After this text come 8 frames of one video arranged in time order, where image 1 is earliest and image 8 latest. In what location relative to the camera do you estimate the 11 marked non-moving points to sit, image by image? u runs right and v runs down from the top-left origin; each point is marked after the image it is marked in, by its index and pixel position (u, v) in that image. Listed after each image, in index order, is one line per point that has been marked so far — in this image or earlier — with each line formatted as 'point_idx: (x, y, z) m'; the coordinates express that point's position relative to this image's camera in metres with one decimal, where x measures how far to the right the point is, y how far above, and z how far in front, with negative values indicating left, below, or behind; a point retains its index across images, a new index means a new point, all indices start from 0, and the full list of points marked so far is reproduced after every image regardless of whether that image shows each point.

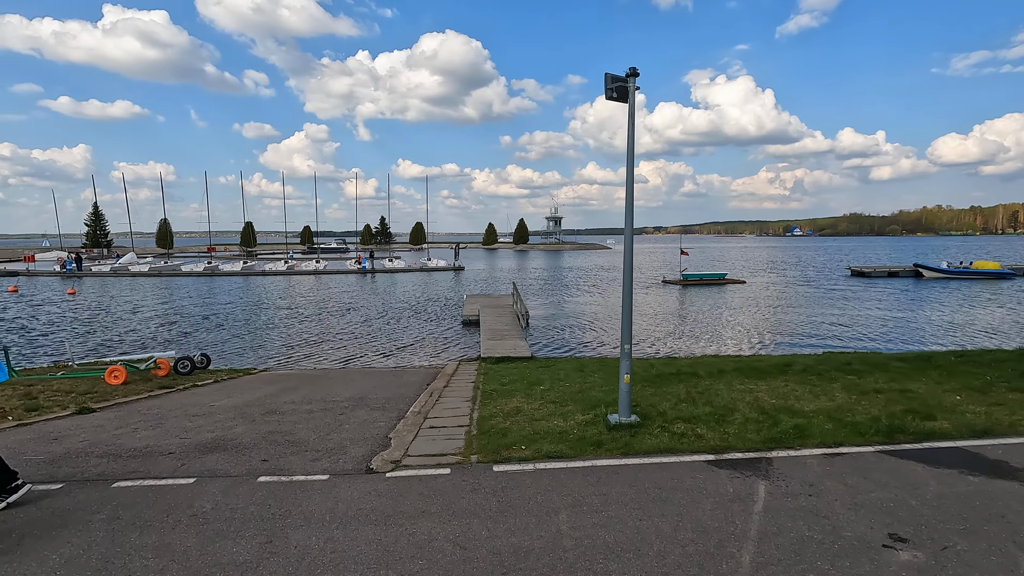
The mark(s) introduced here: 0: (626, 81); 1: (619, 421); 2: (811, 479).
0: (+1.1, +2.1, +5.3) m
1: (+1.1, -1.4, +5.4) m
2: (+2.3, -1.5, +4.1) m
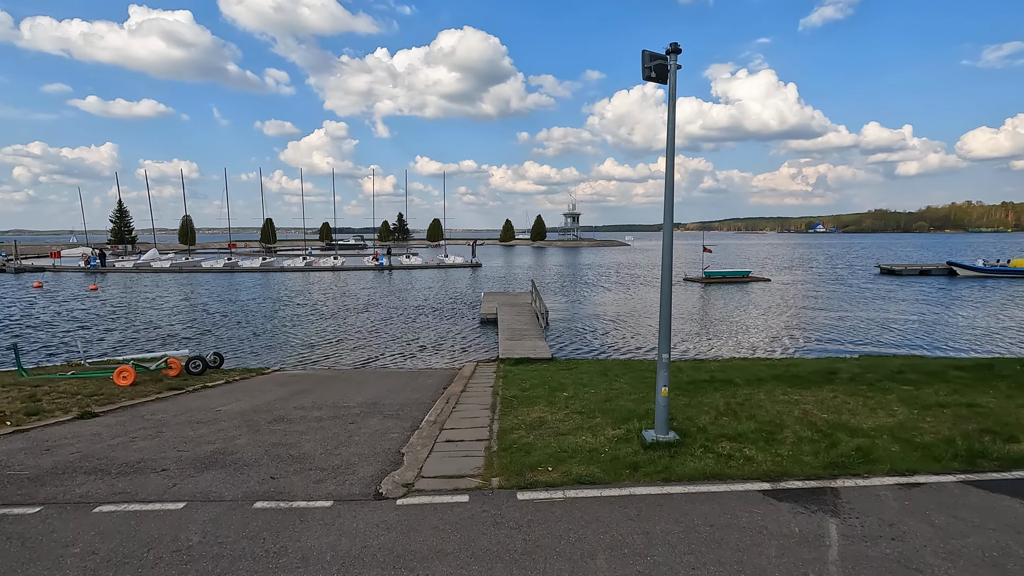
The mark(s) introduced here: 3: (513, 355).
0: (+1.4, +2.0, +4.8) m
1: (+1.3, -1.4, +4.9) m
2: (+2.5, -1.5, +3.5) m
3: (+0.1, -1.7, +14.0) m
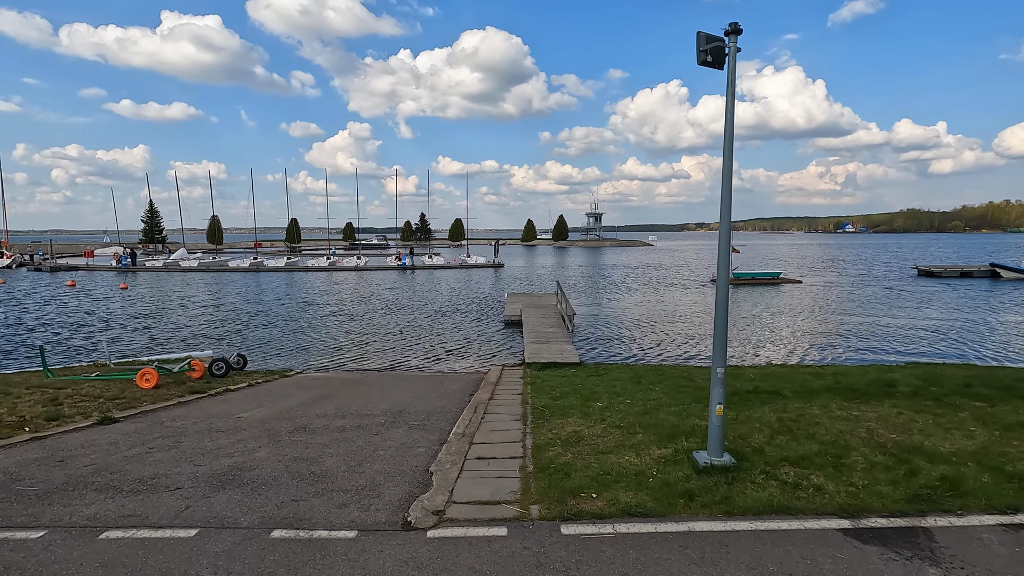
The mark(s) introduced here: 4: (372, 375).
0: (+1.7, +2.0, +4.3) m
1: (+1.6, -1.4, +4.4) m
2: (+2.7, -1.6, +3.0) m
3: (+0.7, -1.8, +13.6) m
4: (-3.1, -2.0, +12.0) m
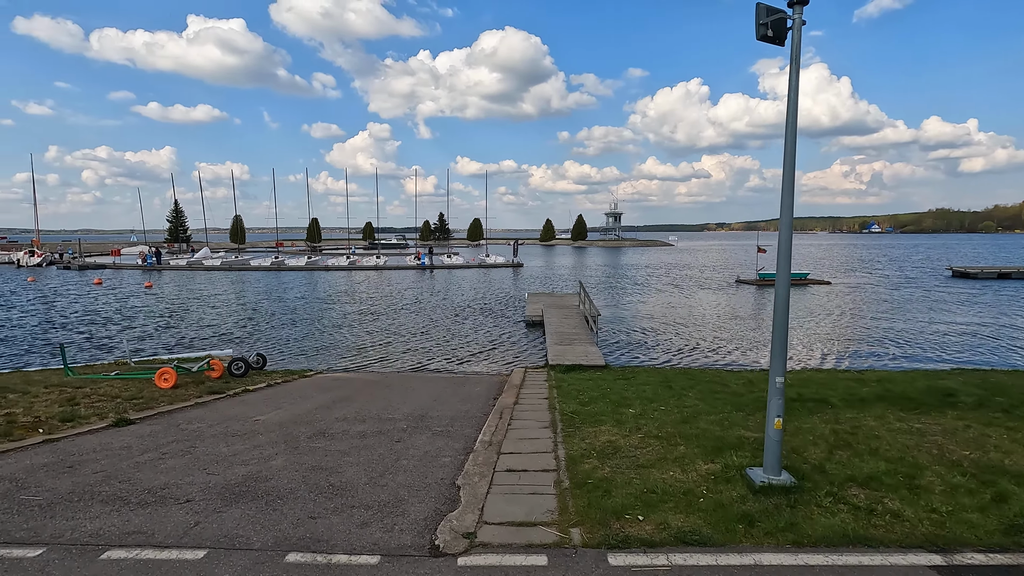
0: (+2.0, +2.0, +3.8) m
1: (+1.9, -1.4, +4.0) m
2: (+2.9, -1.6, +2.5) m
3: (+1.3, -1.8, +13.2) m
4: (-2.6, -2.0, +11.7) m
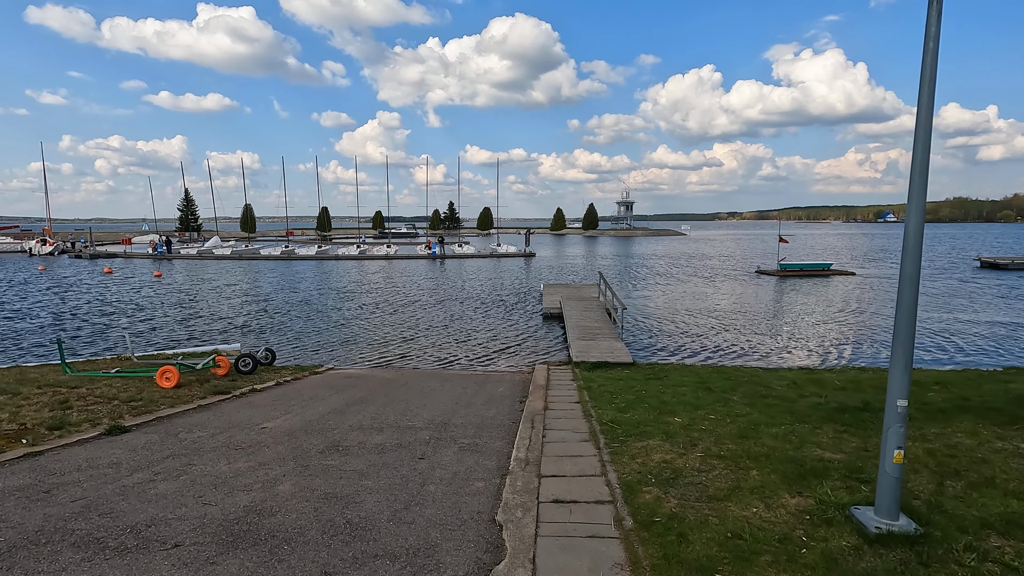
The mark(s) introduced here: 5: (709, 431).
0: (+2.3, +2.0, +3.0) m
1: (+2.2, -1.4, +3.2) m
2: (+3.2, -1.6, +1.7) m
3: (+1.8, -1.6, +12.4) m
4: (-2.1, -1.8, +11.1) m
5: (+2.2, -1.6, +5.9) m
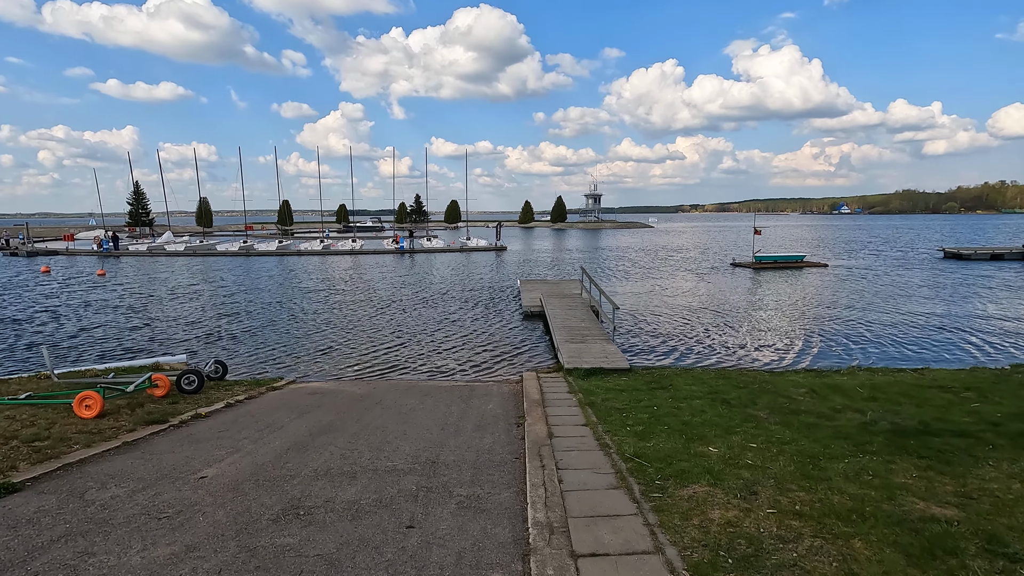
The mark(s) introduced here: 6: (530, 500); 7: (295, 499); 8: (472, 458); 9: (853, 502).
0: (+2.5, +1.9, +1.9) m
1: (+2.5, -1.5, +2.2) m
2: (+3.6, -1.7, +0.7) m
3: (+1.5, -1.6, +11.3) m
4: (-2.4, -1.8, +9.7) m
5: (+2.3, -1.6, +4.9) m
6: (+0.1, -1.7, +4.4) m
7: (-1.8, -1.7, +4.5) m
8: (-0.4, -1.8, +5.6) m
9: (+2.5, -1.6, +4.0) m
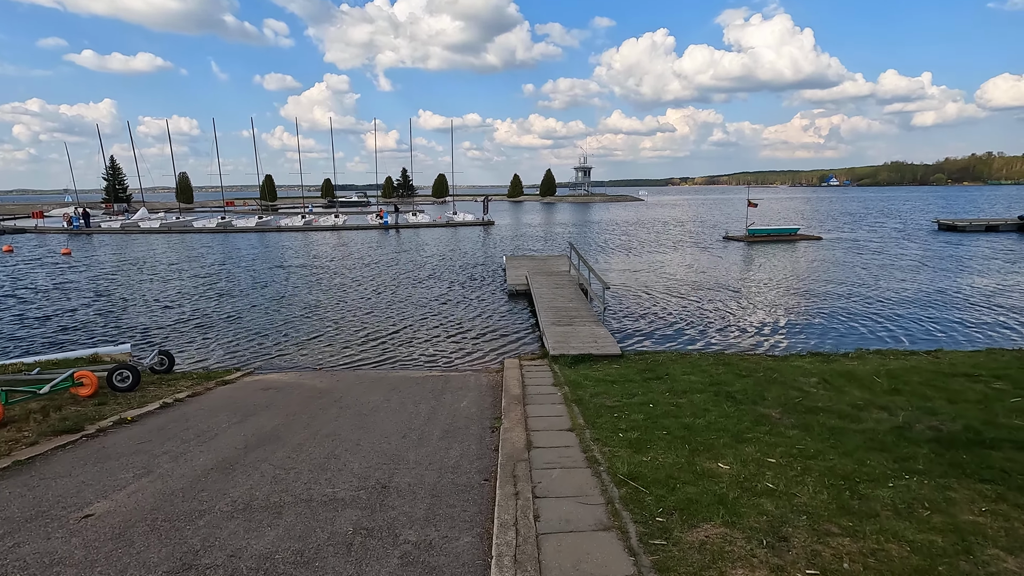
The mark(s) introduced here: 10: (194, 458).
0: (+2.3, +1.8, +0.8) m
1: (+2.3, -1.5, +1.2) m
2: (+3.4, -1.8, -0.2) m
3: (+1.1, -1.2, +10.3) m
4: (-2.7, -1.5, +8.7) m
5: (+2.0, -1.5, +3.9) m
6: (-0.1, -1.7, +3.4) m
7: (-2.0, -1.7, +3.4) m
8: (-0.7, -1.6, +4.6) m
9: (+2.3, -1.5, +3.0) m
10: (-3.1, -1.6, +5.3) m
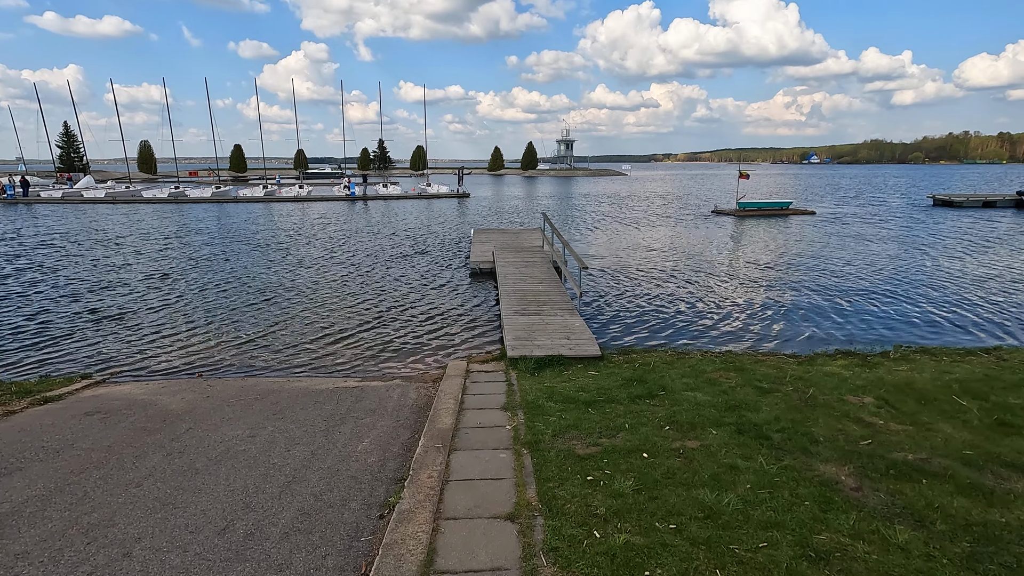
0: (+1.8, +1.7, -1.8) m
1: (+1.8, -1.7, -1.2) m
2: (+2.9, -1.9, -2.6) m
3: (+0.3, -0.9, +7.9) m
4: (-3.4, -1.3, +6.1) m
5: (+1.4, -1.5, +1.5) m
6: (-0.7, -1.7, +0.9) m
7: (-2.6, -1.7, +0.9) m
8: (-1.3, -1.6, +2.1) m
9: (+1.7, -1.5, +0.6) m
10: (-3.8, -1.6, +2.7) m
